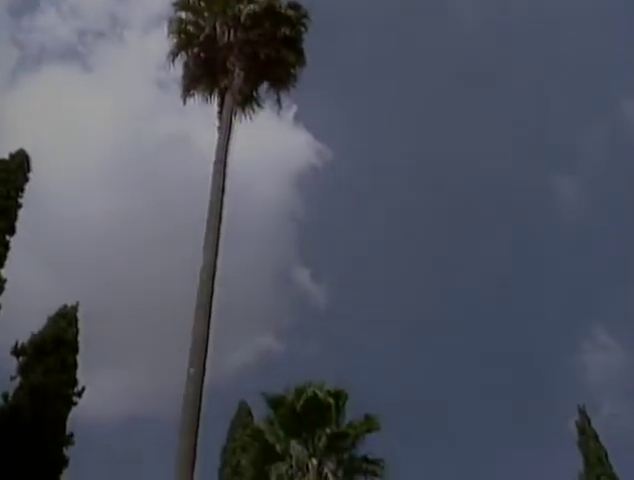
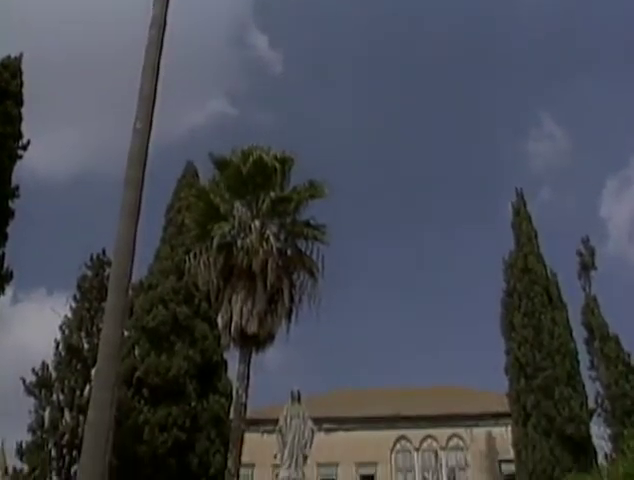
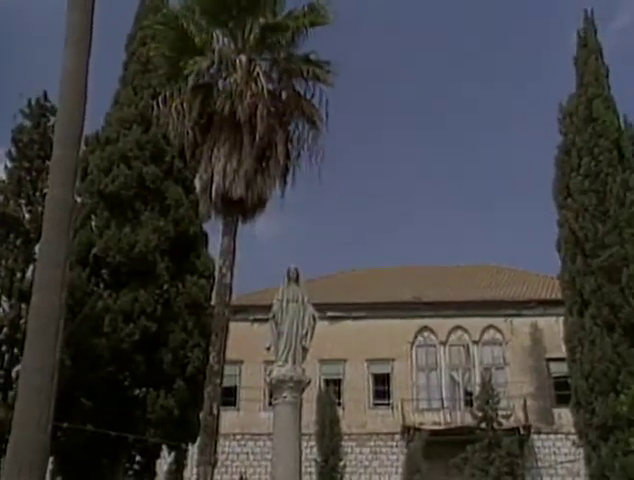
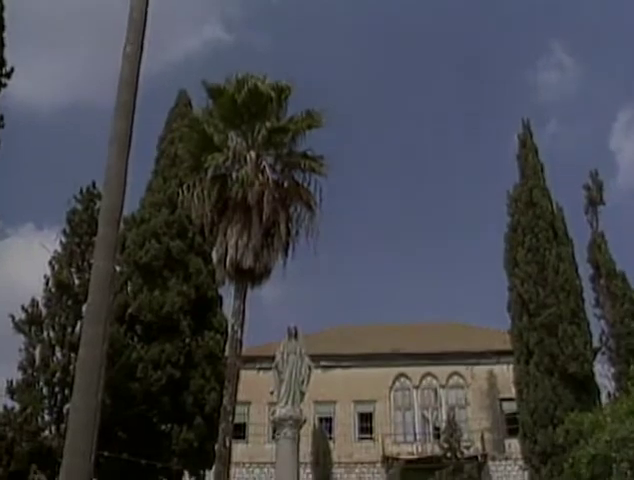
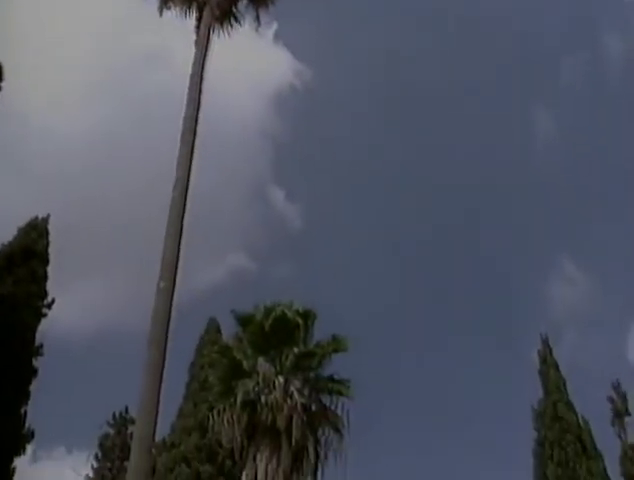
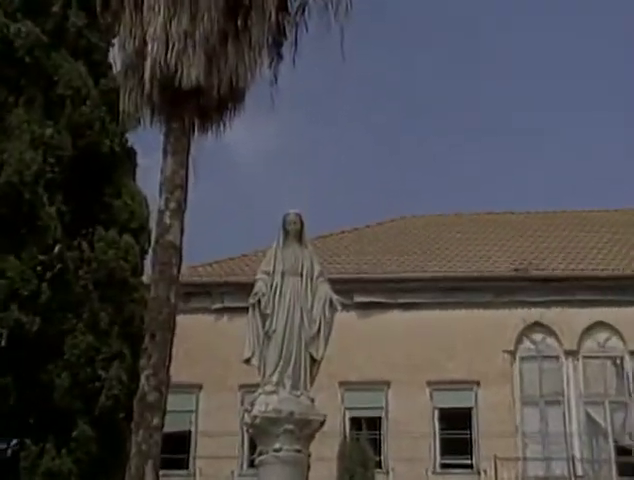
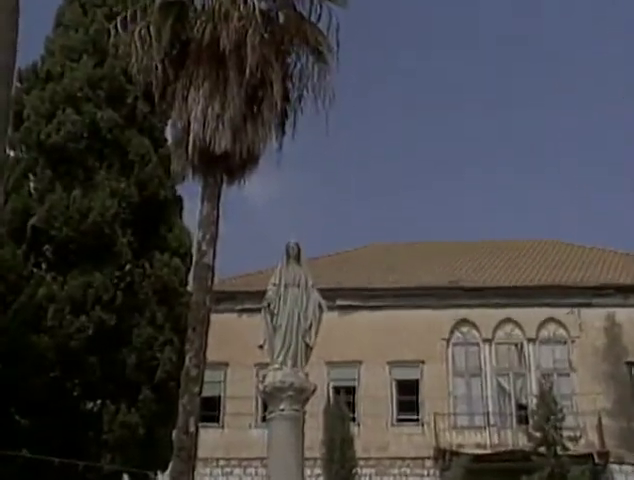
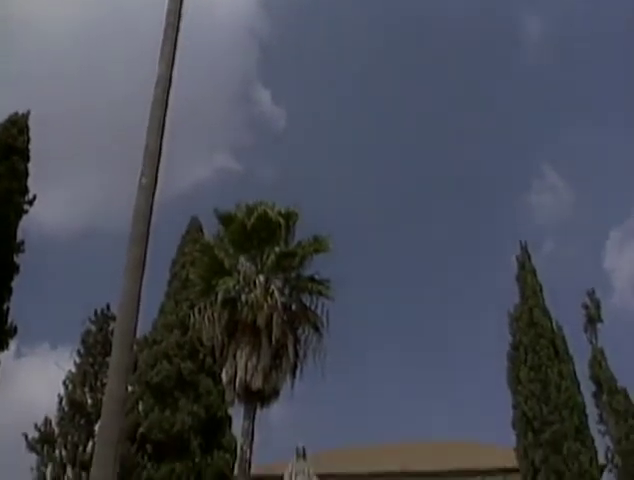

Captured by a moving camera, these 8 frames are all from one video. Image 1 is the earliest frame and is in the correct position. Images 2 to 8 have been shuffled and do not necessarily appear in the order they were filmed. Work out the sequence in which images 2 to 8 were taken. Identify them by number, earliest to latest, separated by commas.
5, 8, 2, 4, 3, 7, 6
